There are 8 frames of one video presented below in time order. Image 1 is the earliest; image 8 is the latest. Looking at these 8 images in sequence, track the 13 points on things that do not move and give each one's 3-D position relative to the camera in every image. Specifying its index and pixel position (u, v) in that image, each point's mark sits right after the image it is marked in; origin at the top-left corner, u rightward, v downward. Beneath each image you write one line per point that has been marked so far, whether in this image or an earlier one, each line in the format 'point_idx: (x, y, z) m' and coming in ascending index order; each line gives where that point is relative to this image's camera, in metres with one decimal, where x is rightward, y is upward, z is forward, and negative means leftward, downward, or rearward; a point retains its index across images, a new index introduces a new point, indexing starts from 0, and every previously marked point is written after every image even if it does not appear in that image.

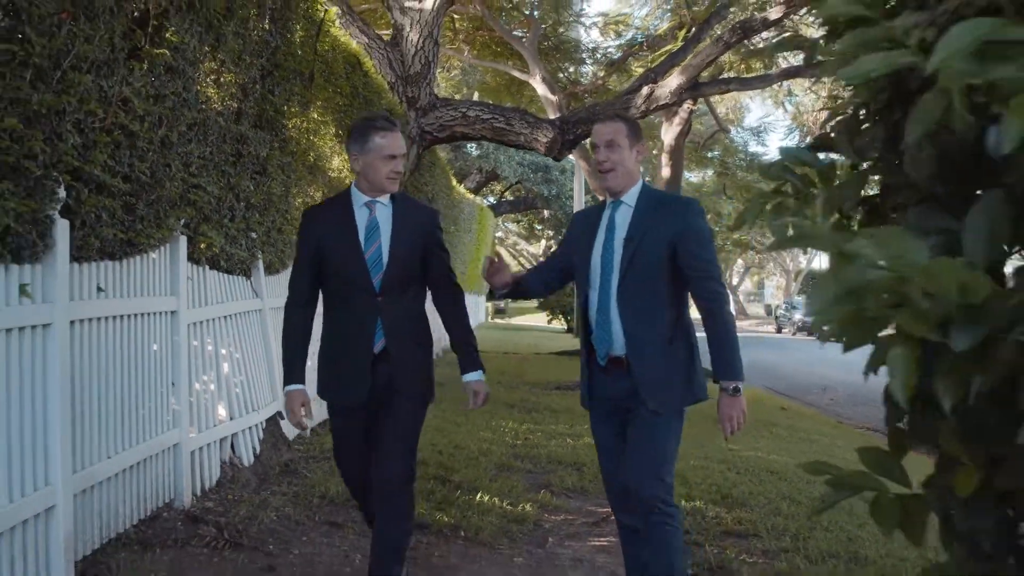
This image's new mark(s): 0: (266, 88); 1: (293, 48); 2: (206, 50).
0: (-1.4, +1.1, +6.7) m
1: (-1.3, +1.4, +7.2) m
2: (-1.4, +1.0, +5.3) m
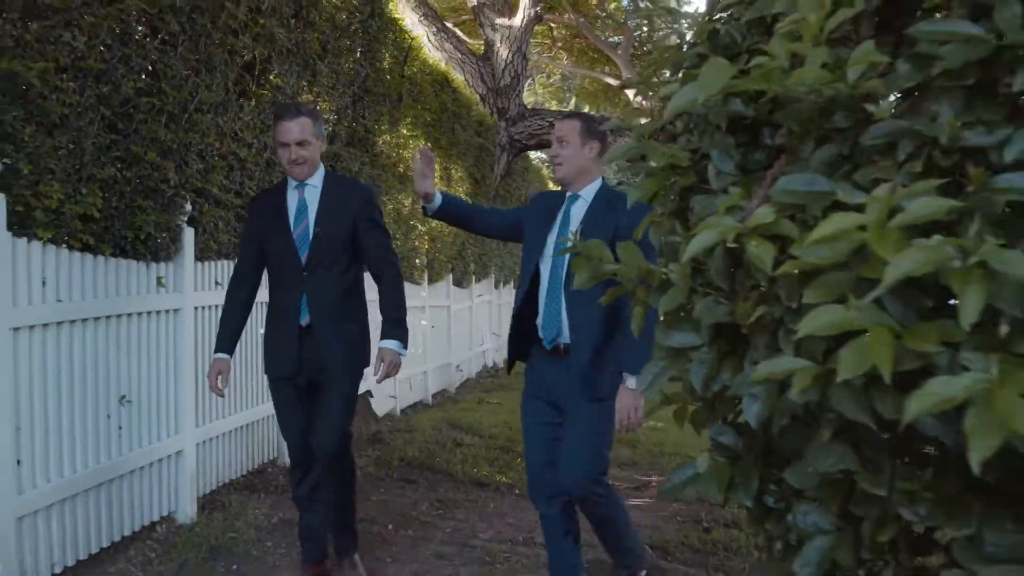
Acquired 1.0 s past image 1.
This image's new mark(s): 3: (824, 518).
0: (-1.0, +1.1, +7.7) m
1: (-0.9, +1.4, +8.3) m
2: (-1.1, +1.1, +6.4) m
3: (+0.4, -0.3, +1.4) m
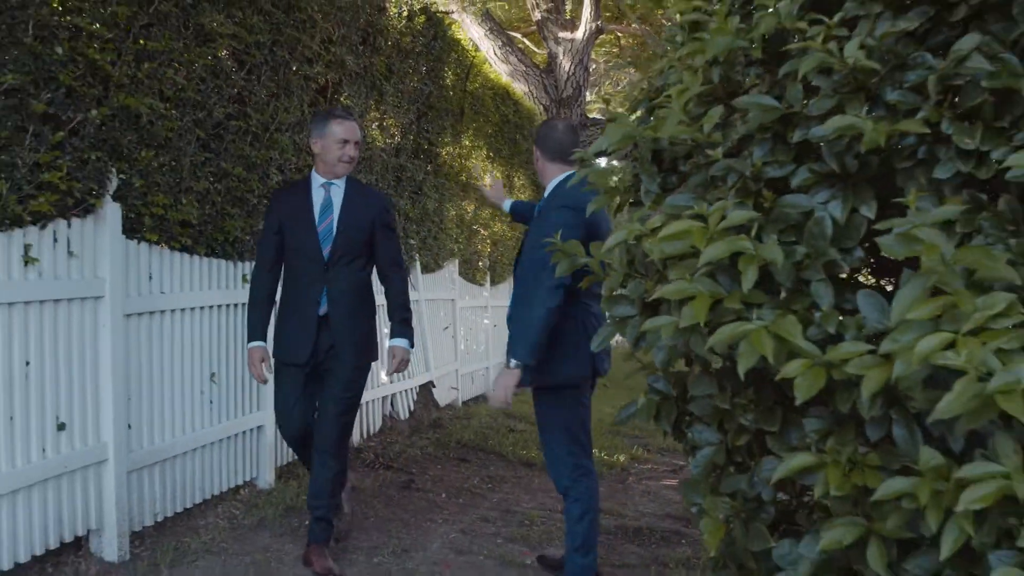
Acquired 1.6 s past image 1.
0: (-0.6, +1.1, +8.5) m
1: (-0.5, +1.4, +9.0) m
2: (-0.8, +1.1, +7.1) m
3: (+0.3, -0.2, +2.1) m
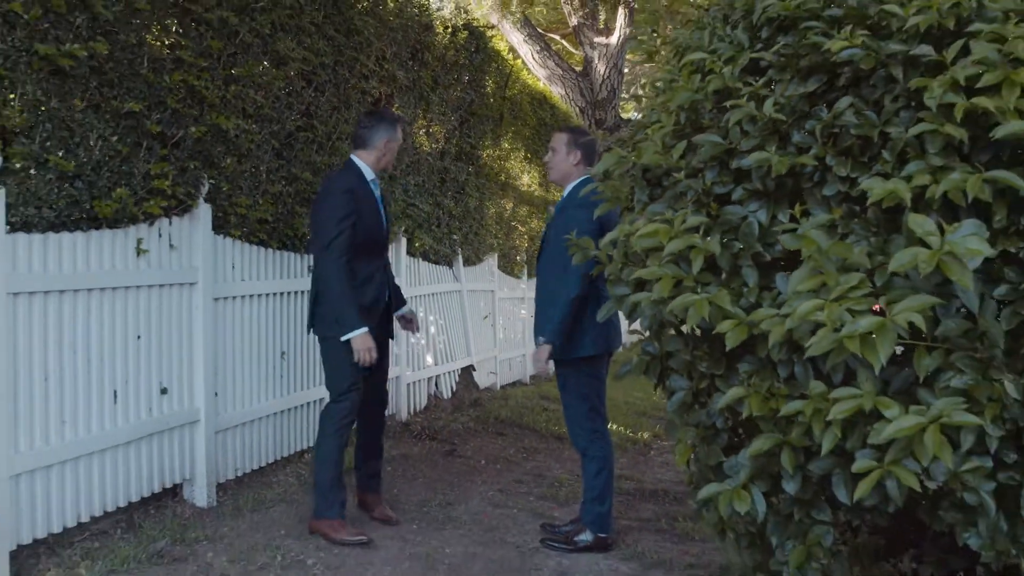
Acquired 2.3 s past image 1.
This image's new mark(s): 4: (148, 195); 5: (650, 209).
0: (-0.4, +1.2, +9.2) m
1: (-0.2, +1.5, +9.7) m
2: (-0.6, +1.1, +7.8) m
3: (+0.4, -0.2, +2.8) m
4: (-1.4, +0.4, +4.6) m
5: (+0.3, +0.2, +2.7) m
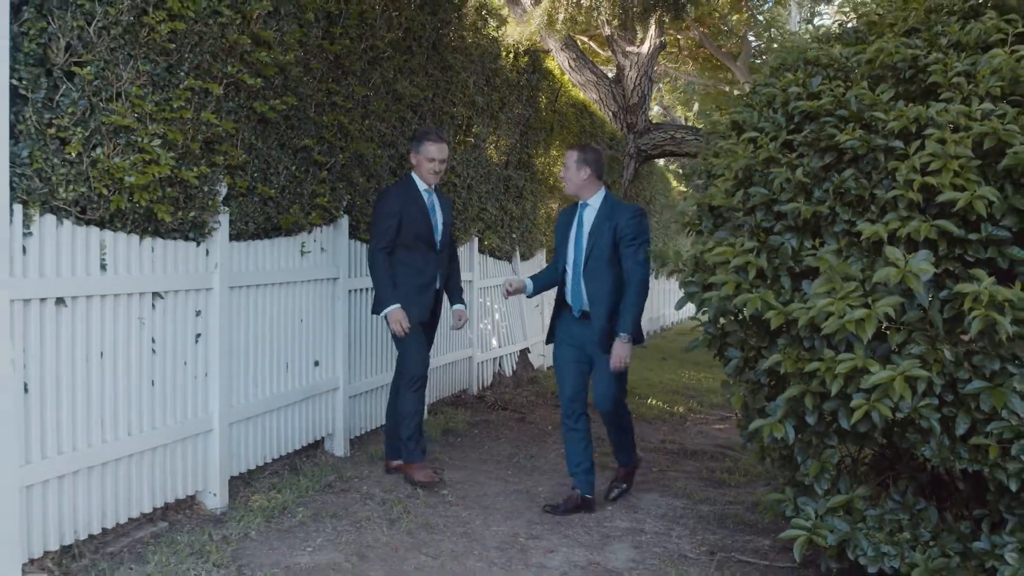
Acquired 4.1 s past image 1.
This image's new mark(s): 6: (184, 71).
0: (+0.1, +1.2, +10.5) m
1: (+0.3, +1.6, +11.0) m
2: (-0.2, +1.2, +9.2) m
3: (+0.8, -0.2, +4.1) m
4: (-1.0, +0.4, +5.9) m
5: (+0.7, +0.2, +4.0) m
6: (-1.2, +0.8, +4.5) m
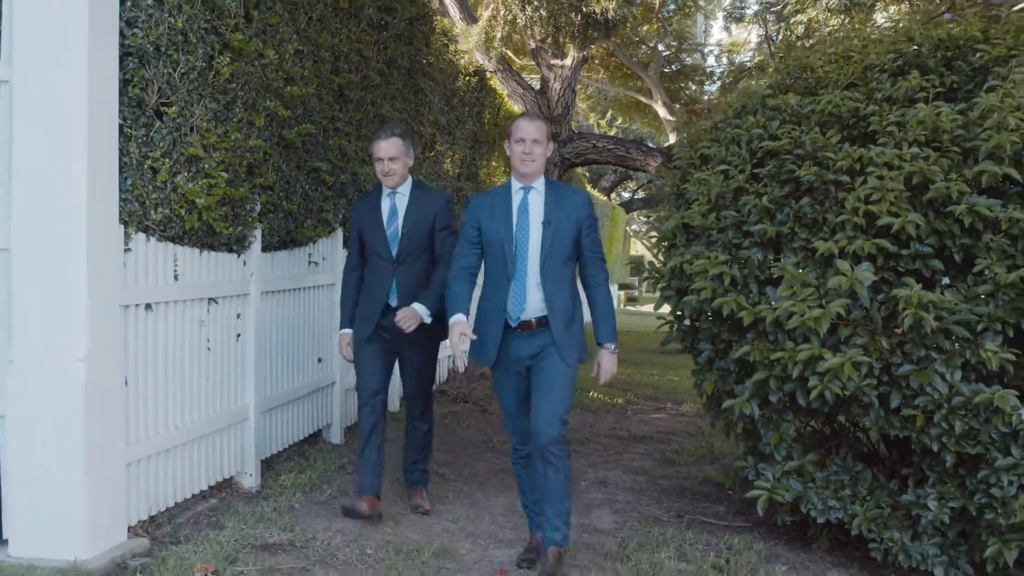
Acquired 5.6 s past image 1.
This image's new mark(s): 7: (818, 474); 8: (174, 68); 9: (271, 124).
0: (-0.4, +1.2, +11.3) m
1: (-0.3, +1.6, +11.8) m
2: (-0.5, +1.2, +10.0) m
3: (+0.8, -0.2, +5.0) m
4: (-1.1, +0.4, +6.7) m
5: (+0.7, +0.2, +4.9) m
6: (-1.2, +0.8, +5.2) m
7: (+1.2, -0.8, +4.9) m
8: (-1.3, +0.9, +4.7) m
9: (-1.1, +0.8, +5.7) m
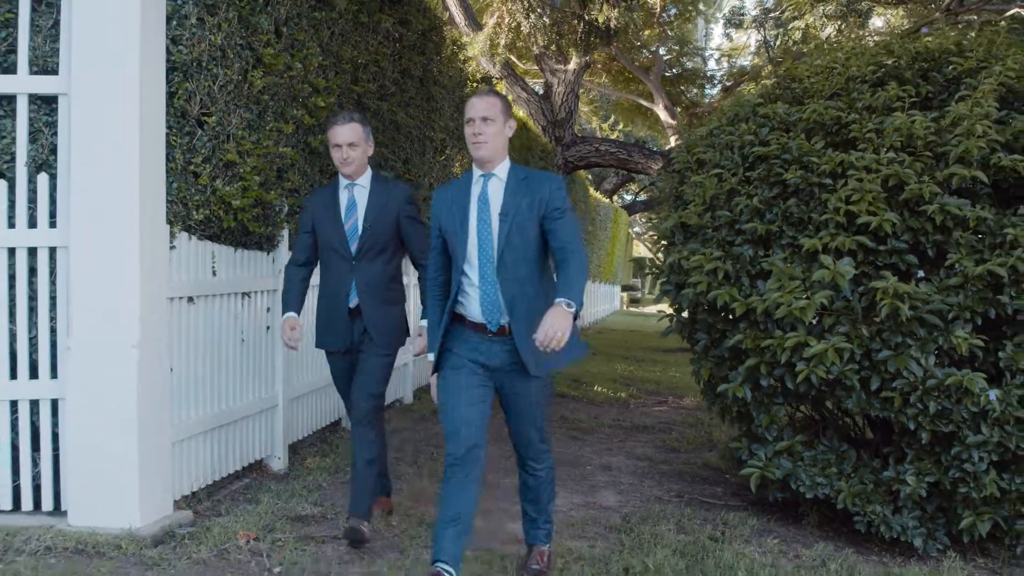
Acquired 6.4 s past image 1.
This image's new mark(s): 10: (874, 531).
0: (-0.3, +1.2, +11.7) m
1: (-0.2, +1.6, +12.3) m
2: (-0.5, +1.2, +10.4) m
3: (+0.9, -0.2, +5.4) m
4: (-1.0, +0.4, +7.1) m
5: (+0.8, +0.2, +5.3) m
6: (-1.1, +0.8, +5.6) m
7: (+1.3, -0.7, +5.3) m
8: (-1.3, +0.9, +5.1) m
9: (-1.1, +0.8, +6.1) m
10: (+1.5, -1.0, +5.1) m
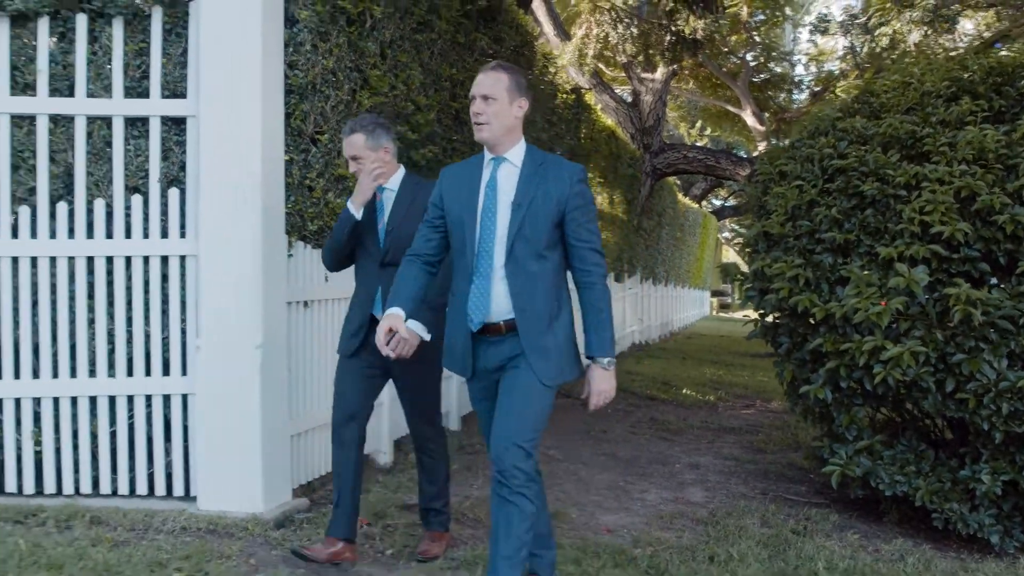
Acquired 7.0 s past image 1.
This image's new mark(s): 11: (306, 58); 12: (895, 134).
0: (+0.6, +1.2, +12.1) m
1: (+0.7, +1.5, +12.6) m
2: (+0.3, +1.1, +10.7) m
3: (+1.3, -0.2, +5.7) m
4: (-0.5, +0.3, +7.5) m
5: (+1.2, +0.2, +5.6) m
6: (-0.7, +0.8, +6.0) m
7: (+1.7, -0.8, +5.6) m
8: (-0.8, +0.8, +5.6) m
9: (-0.6, +0.8, +6.5) m
10: (+1.9, -1.1, +5.4) m
11: (-0.9, +1.0, +5.4) m
12: (+1.7, +0.7, +5.3) m
